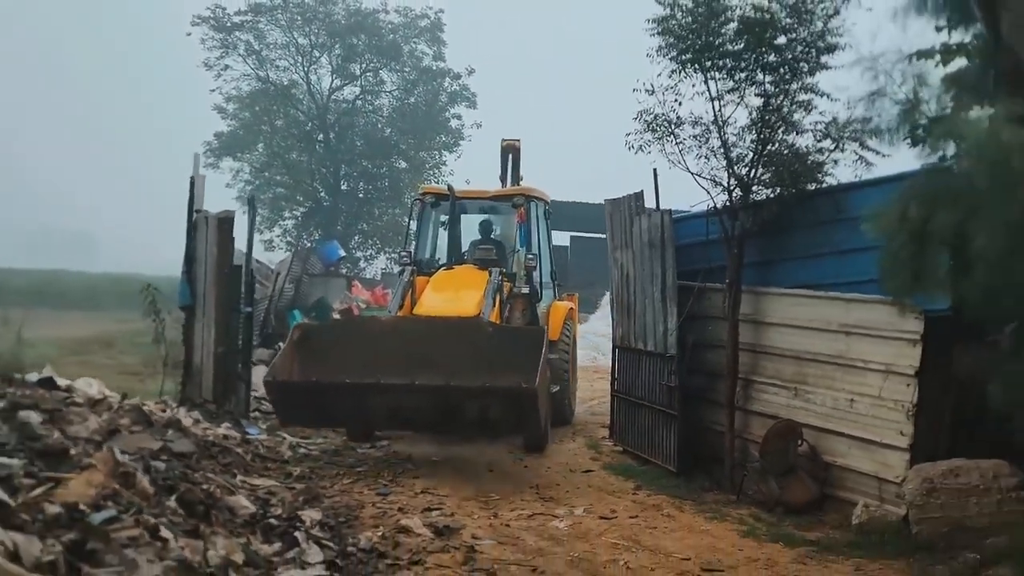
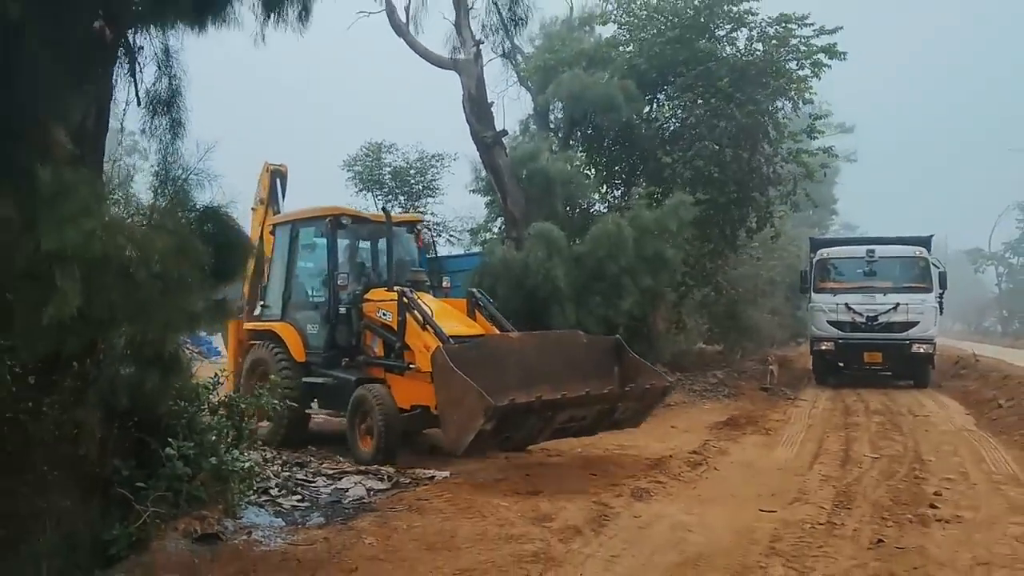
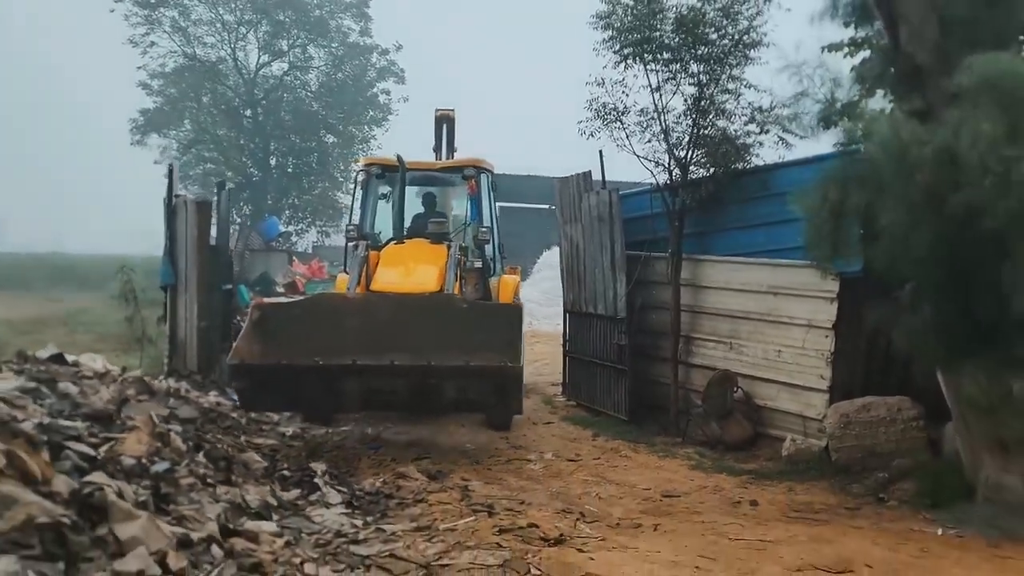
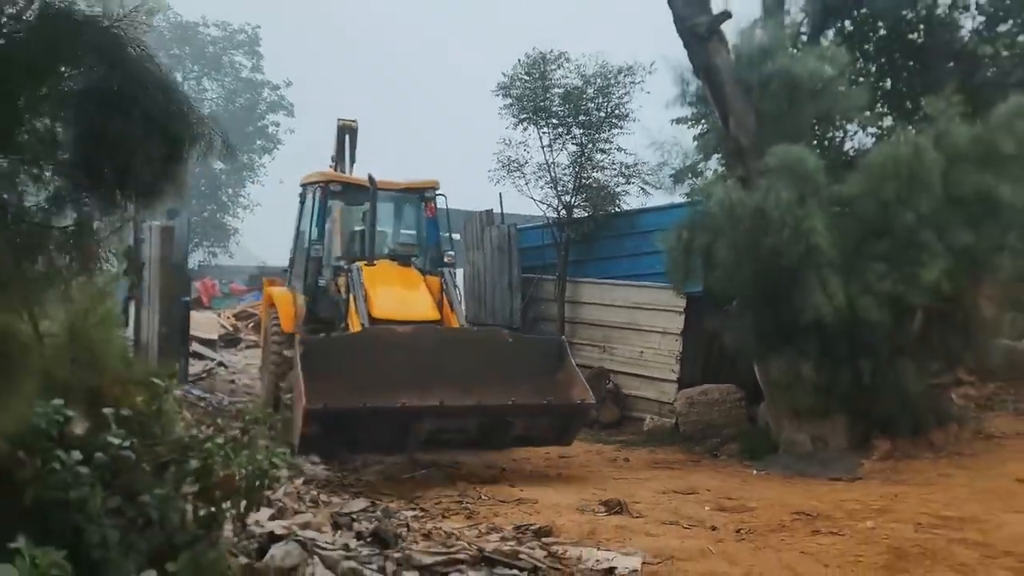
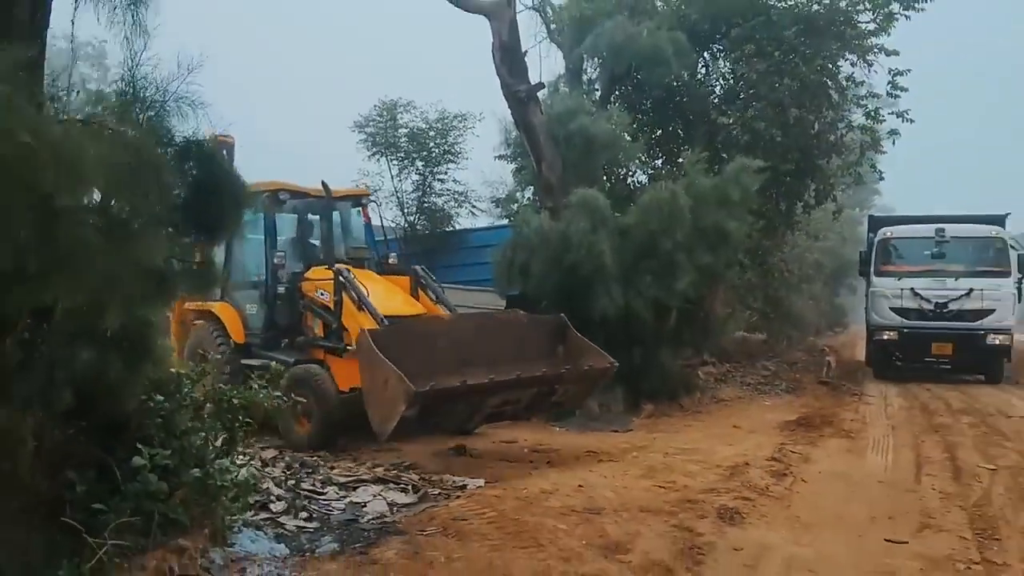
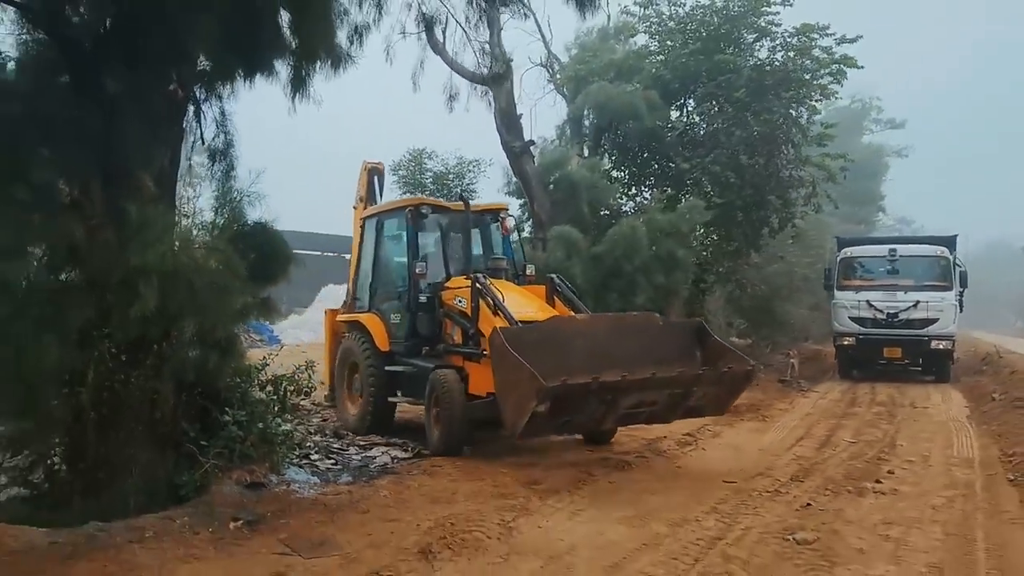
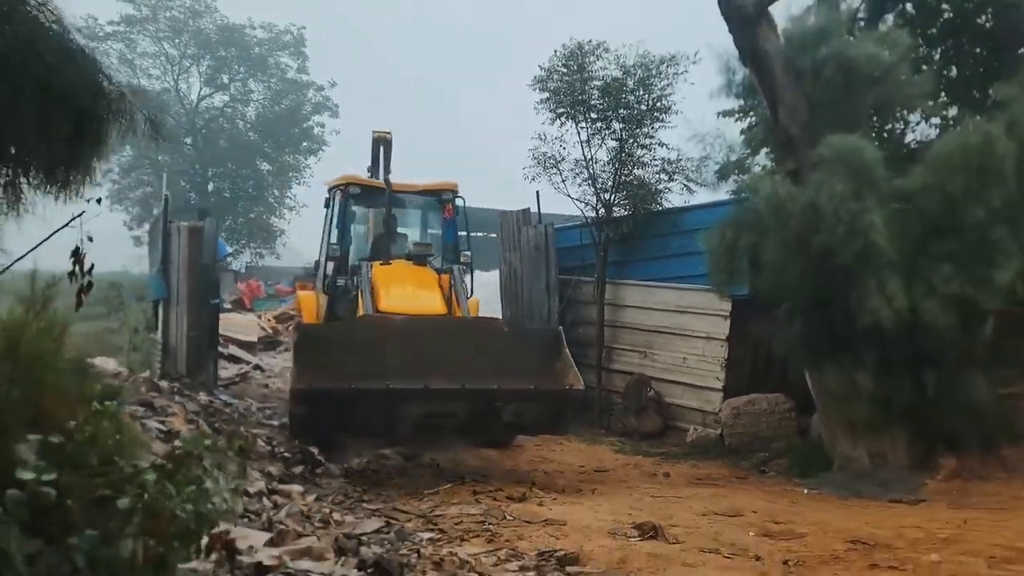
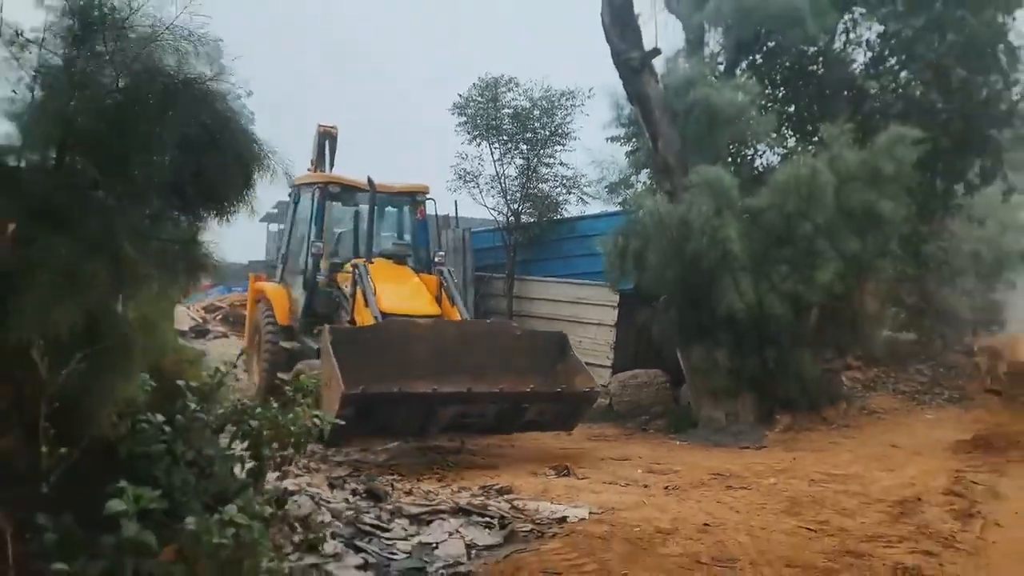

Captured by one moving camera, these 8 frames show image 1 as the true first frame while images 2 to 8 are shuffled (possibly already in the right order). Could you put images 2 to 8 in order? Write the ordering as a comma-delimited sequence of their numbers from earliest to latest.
3, 7, 4, 8, 5, 2, 6
